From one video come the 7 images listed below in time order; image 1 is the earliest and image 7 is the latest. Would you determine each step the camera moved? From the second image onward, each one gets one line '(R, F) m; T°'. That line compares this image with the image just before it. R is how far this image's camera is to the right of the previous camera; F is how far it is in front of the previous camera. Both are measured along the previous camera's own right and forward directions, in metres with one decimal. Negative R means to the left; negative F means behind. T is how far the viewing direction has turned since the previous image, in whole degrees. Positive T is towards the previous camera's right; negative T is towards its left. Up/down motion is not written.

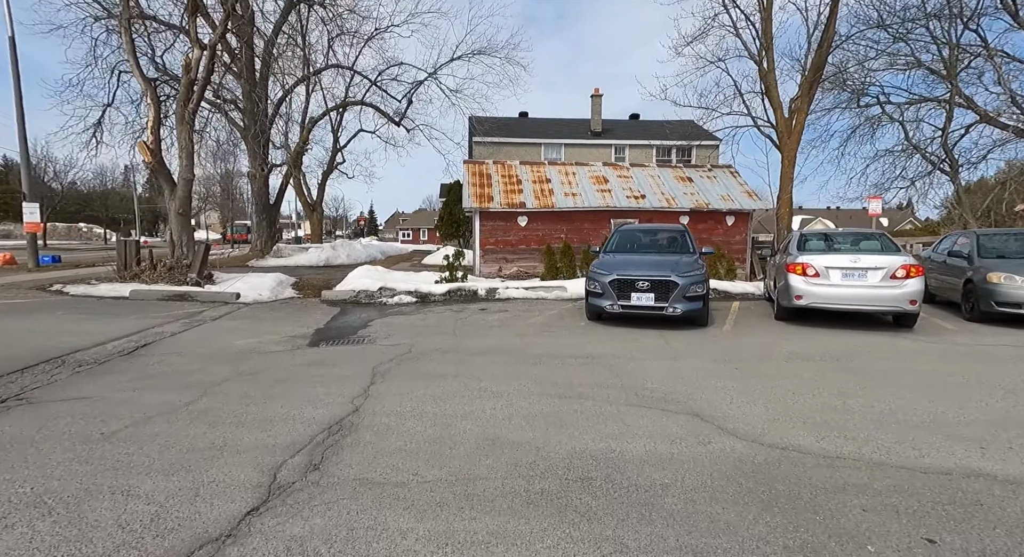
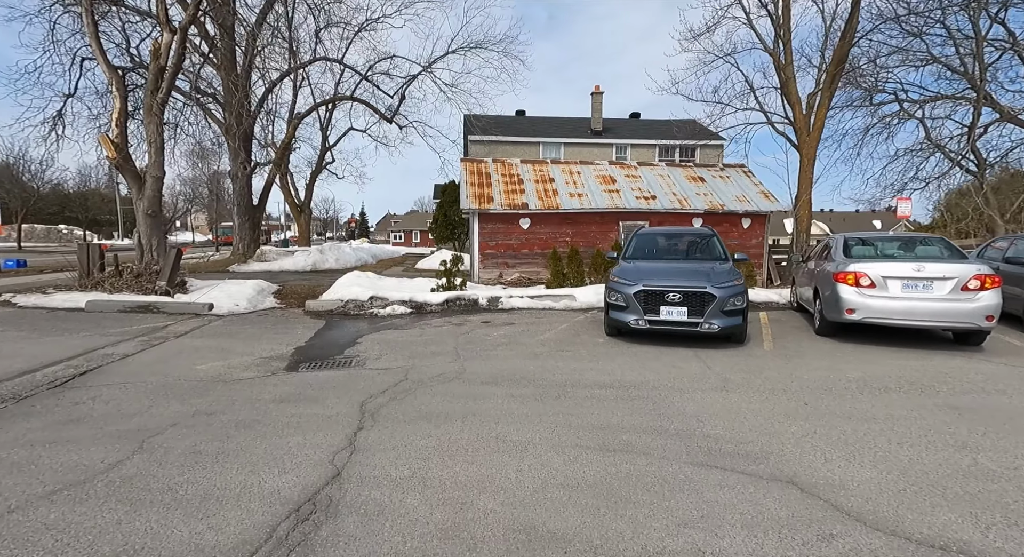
(-0.2, +1.0) m; +1°
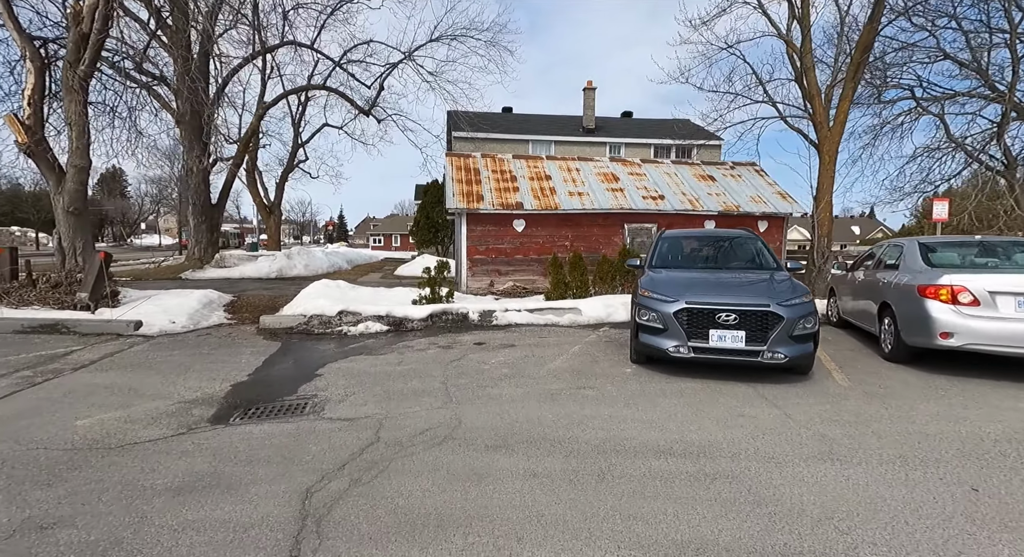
(-0.3, +1.6) m; +2°
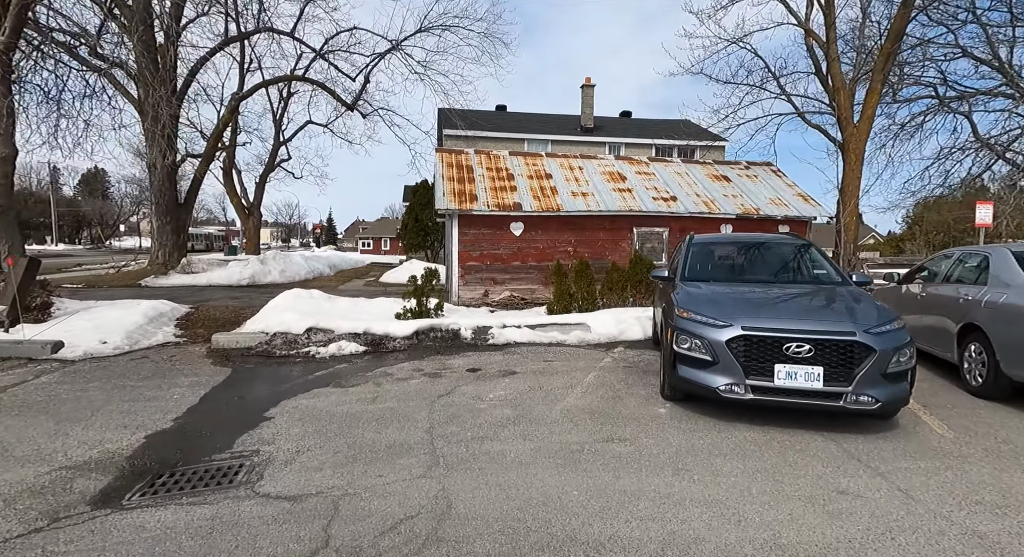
(-0.1, +1.2) m; +1°
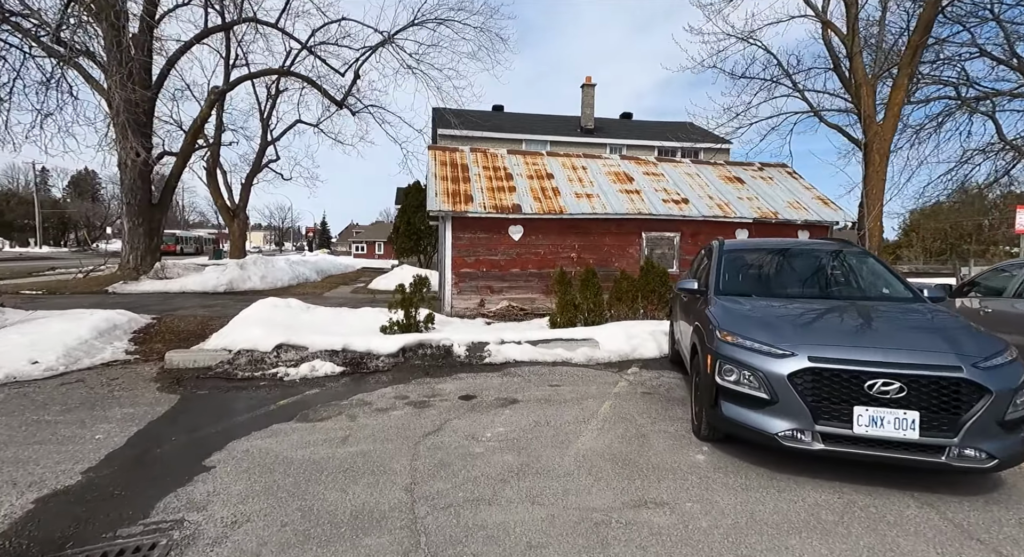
(-0.1, +0.9) m; +1°
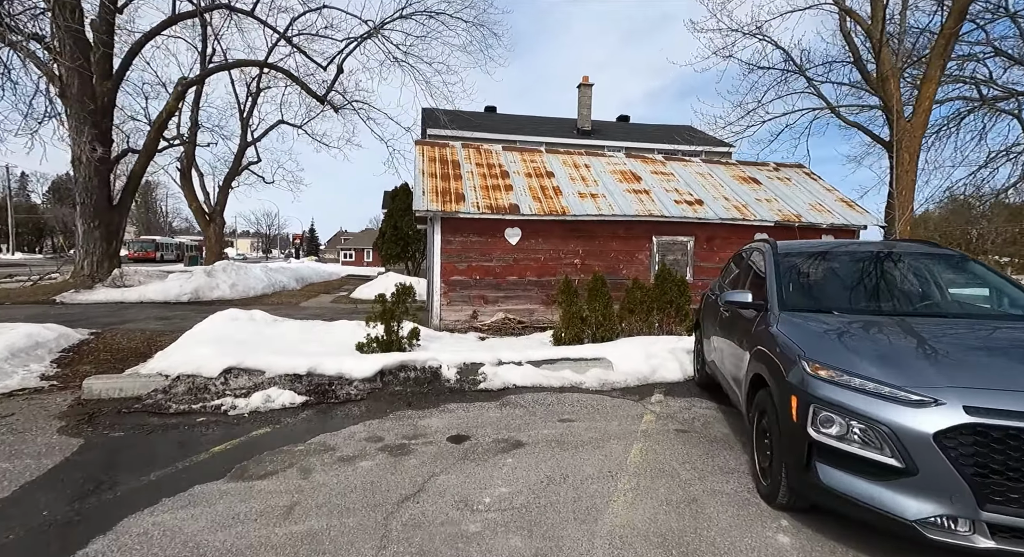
(-0.1, +1.1) m; +1°
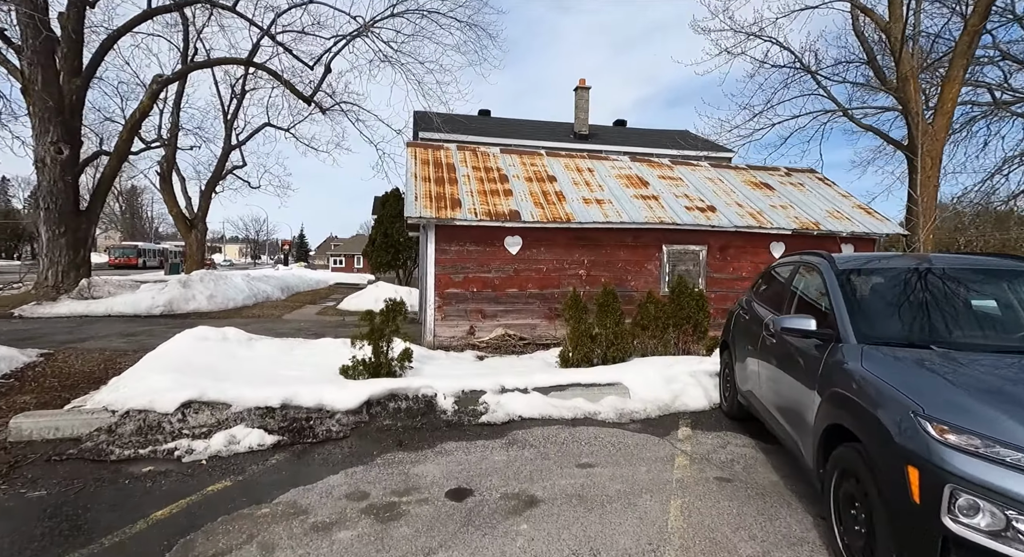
(-0.1, +0.7) m; +1°
